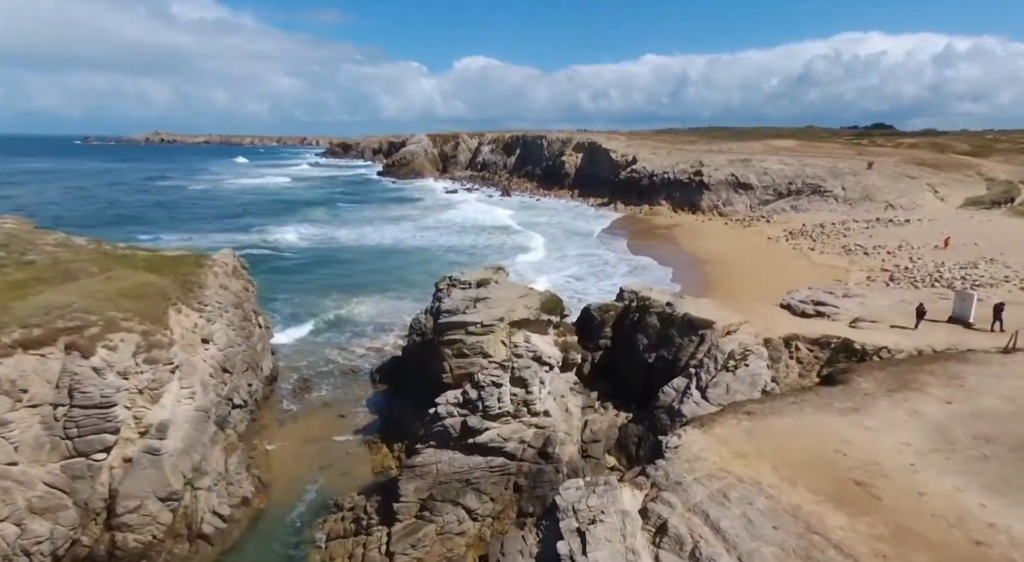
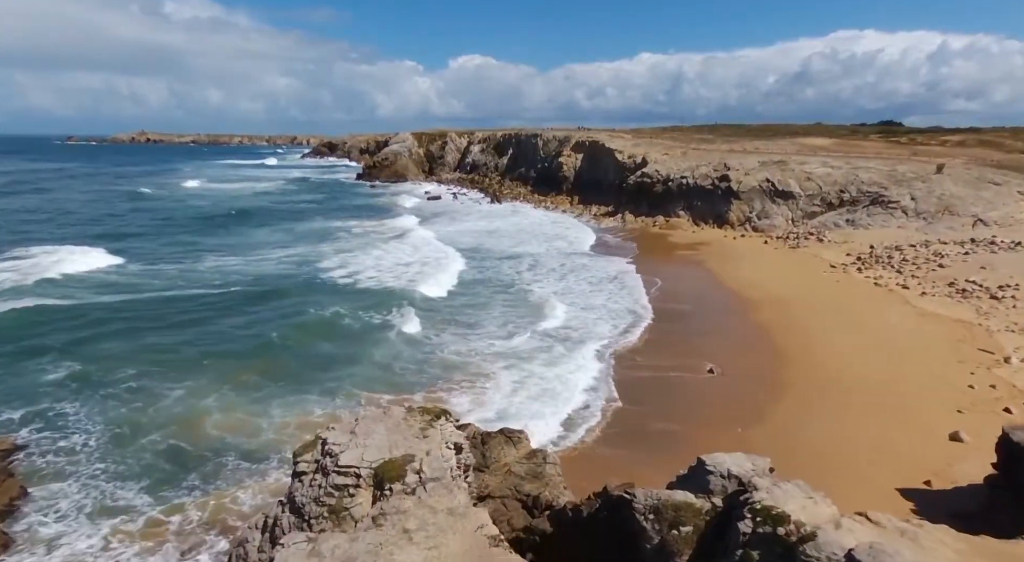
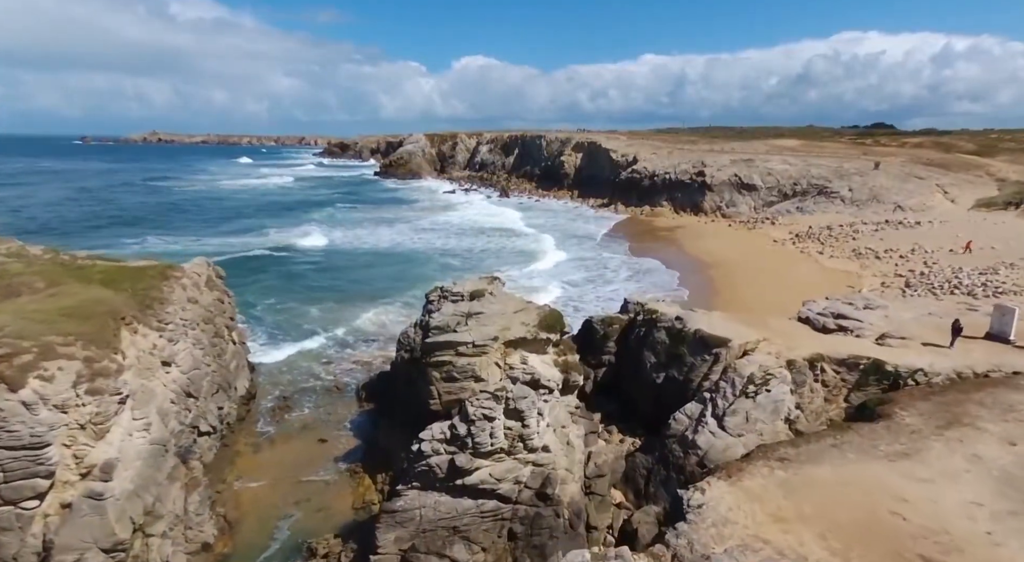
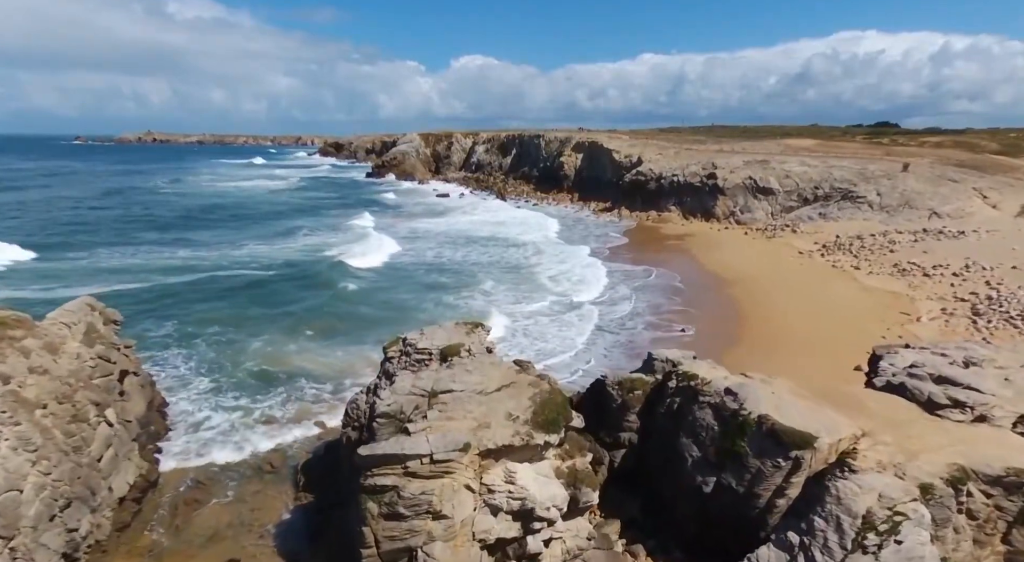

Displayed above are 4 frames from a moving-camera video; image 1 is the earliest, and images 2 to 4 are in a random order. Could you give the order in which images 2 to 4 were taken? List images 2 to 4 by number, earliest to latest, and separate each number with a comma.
3, 4, 2
